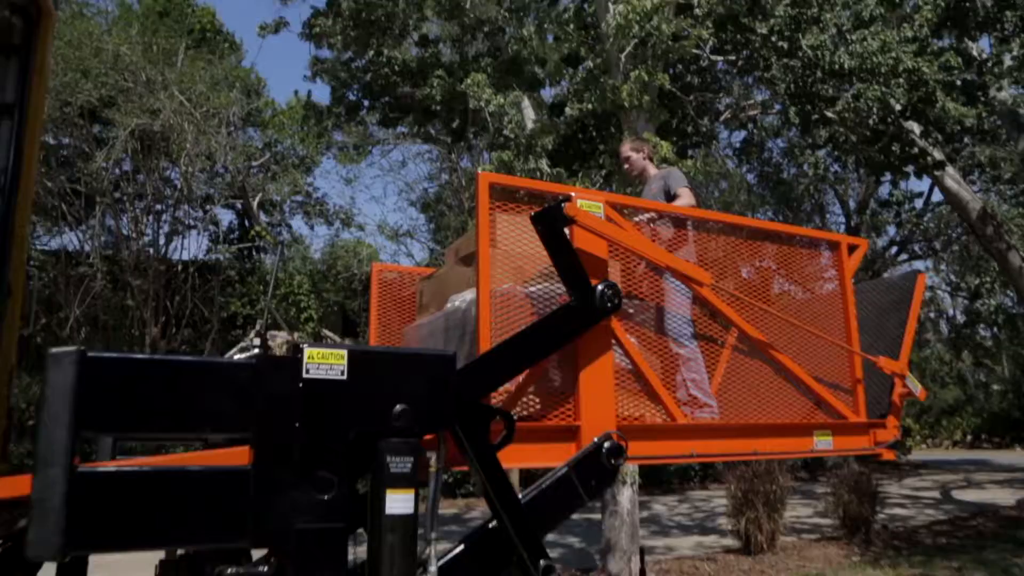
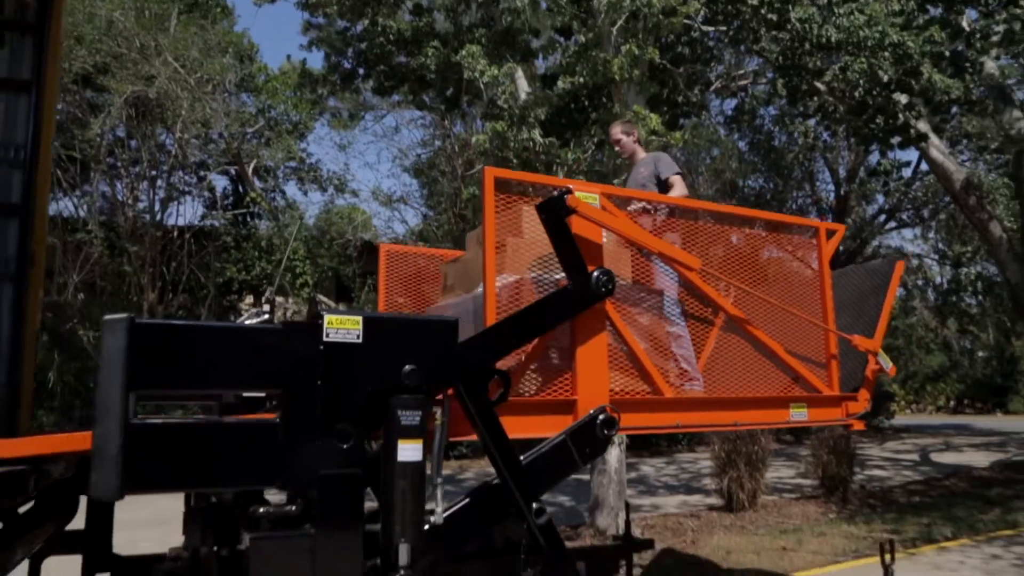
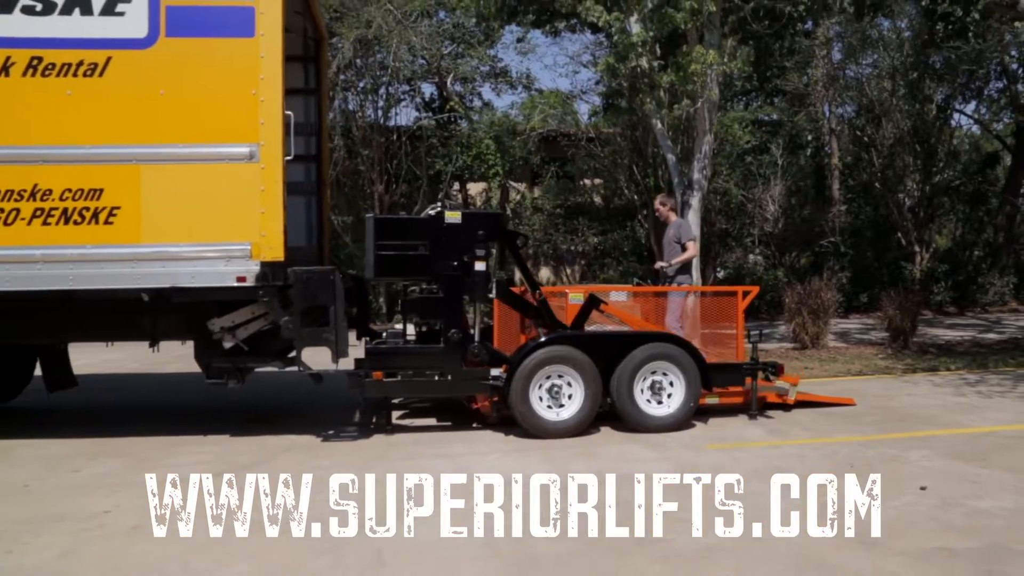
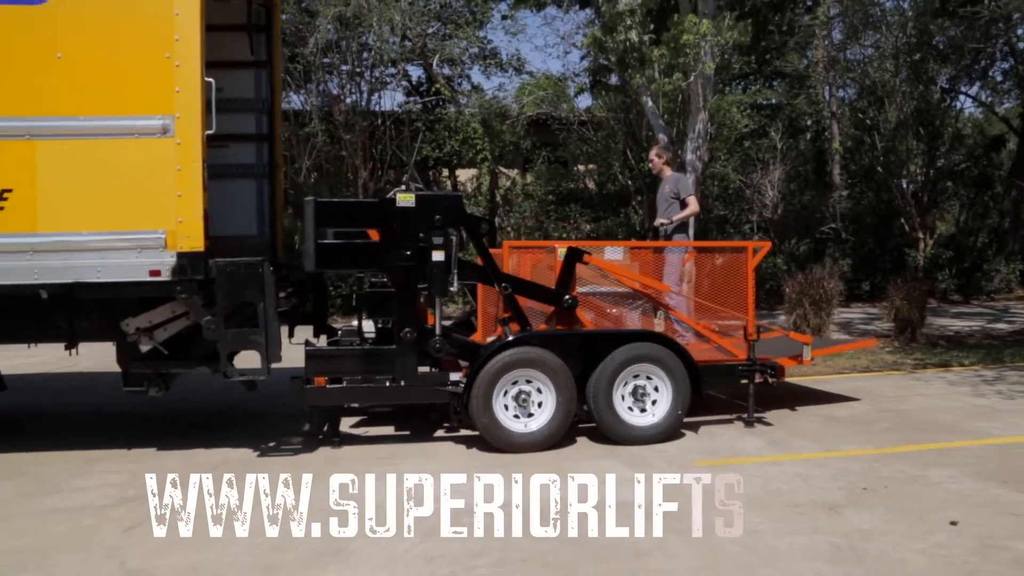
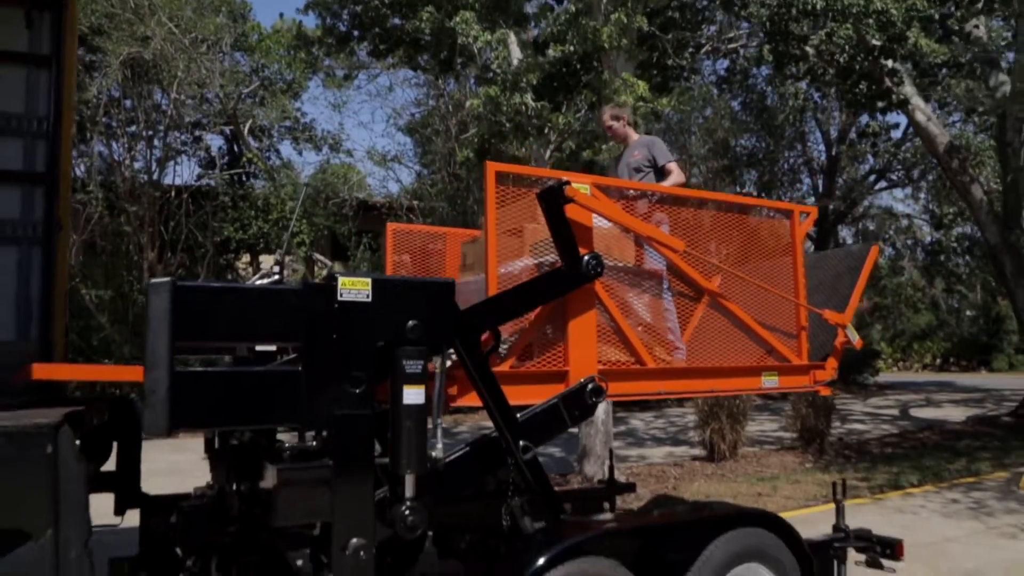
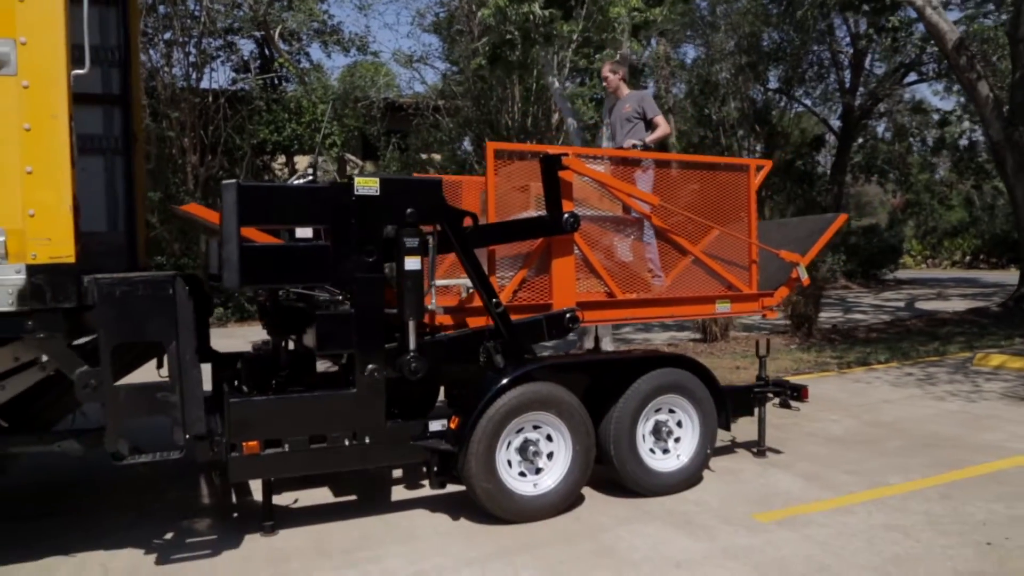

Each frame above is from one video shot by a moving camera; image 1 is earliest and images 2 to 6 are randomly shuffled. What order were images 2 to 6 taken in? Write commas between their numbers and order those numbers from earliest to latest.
2, 5, 6, 4, 3
